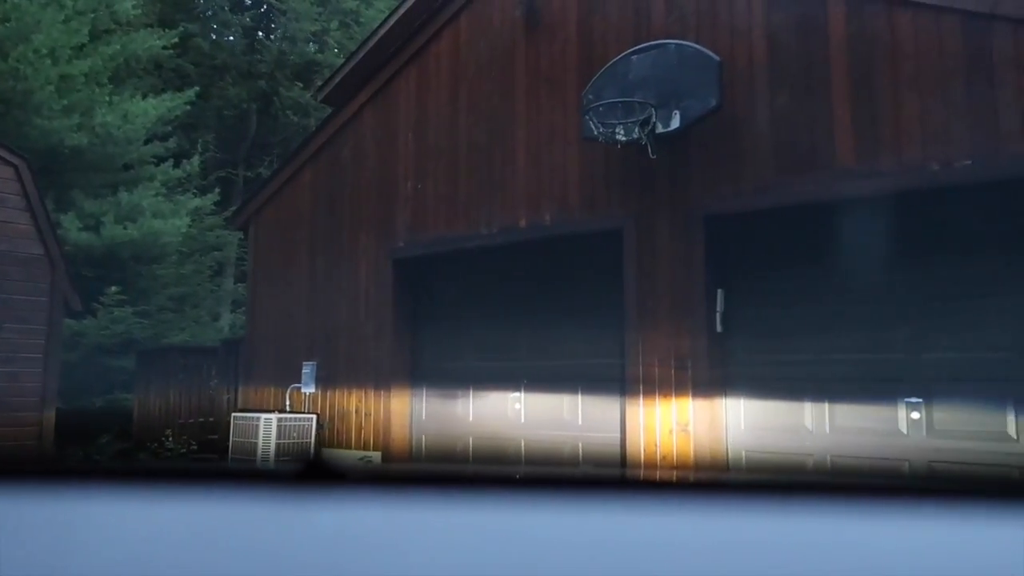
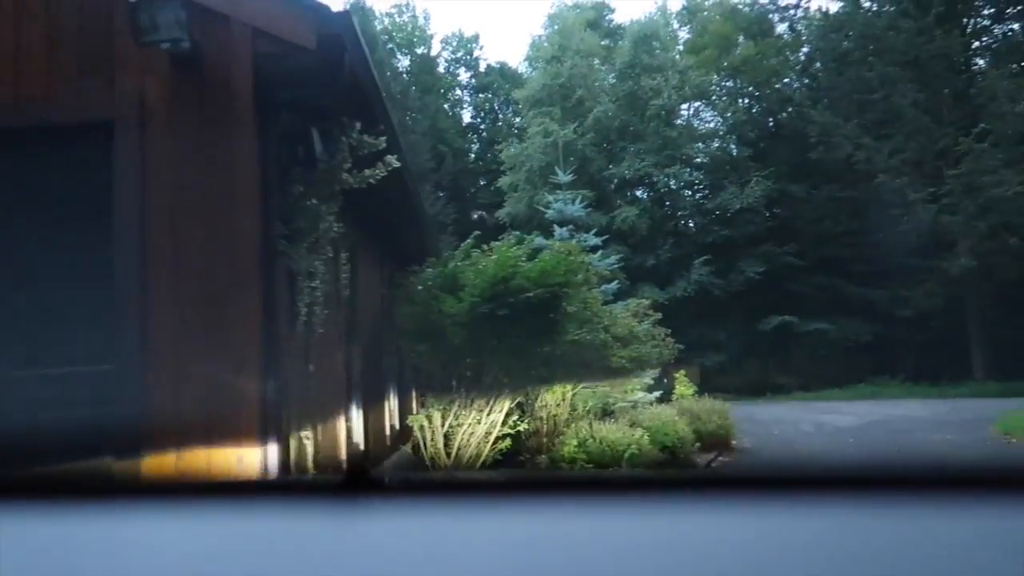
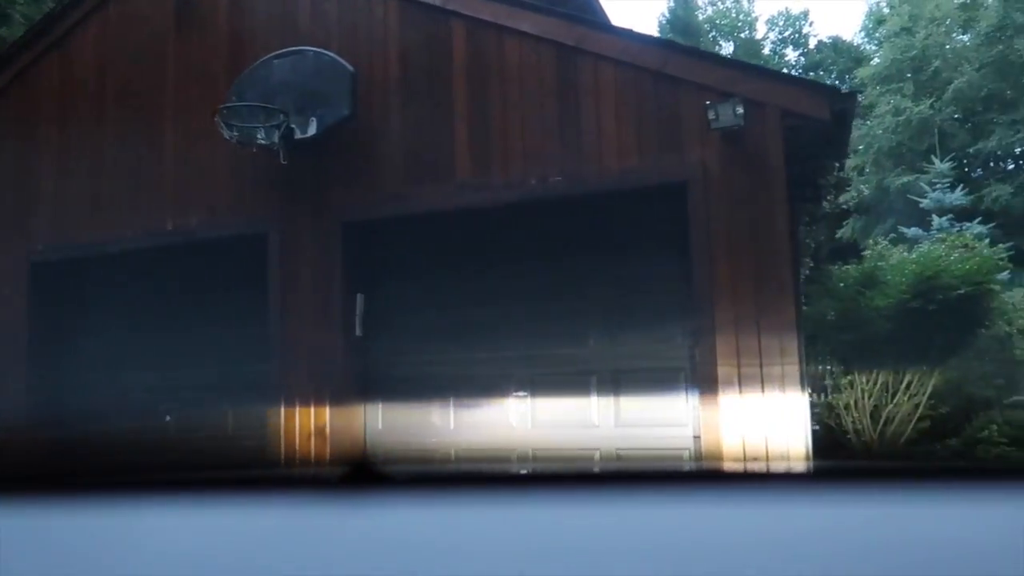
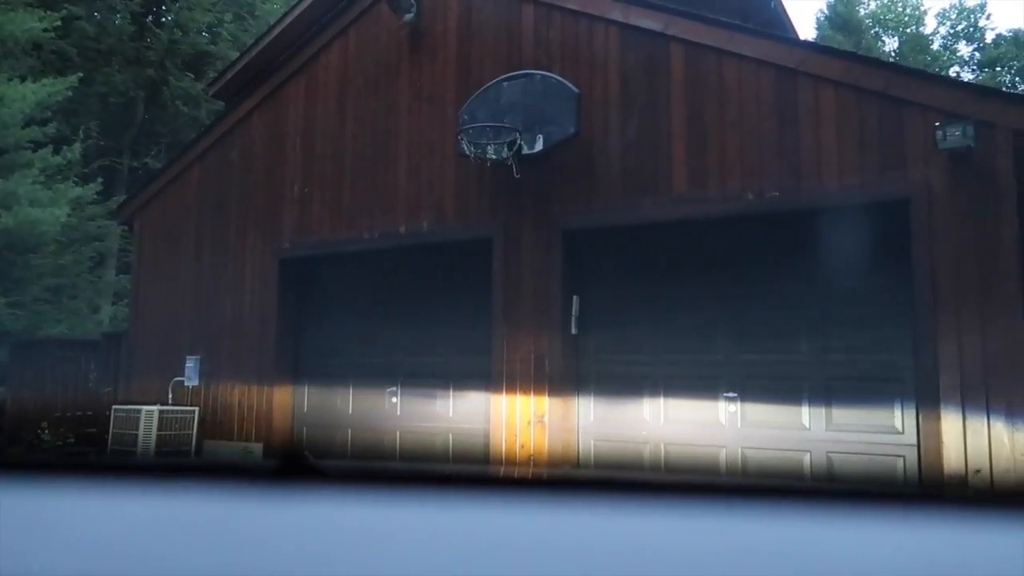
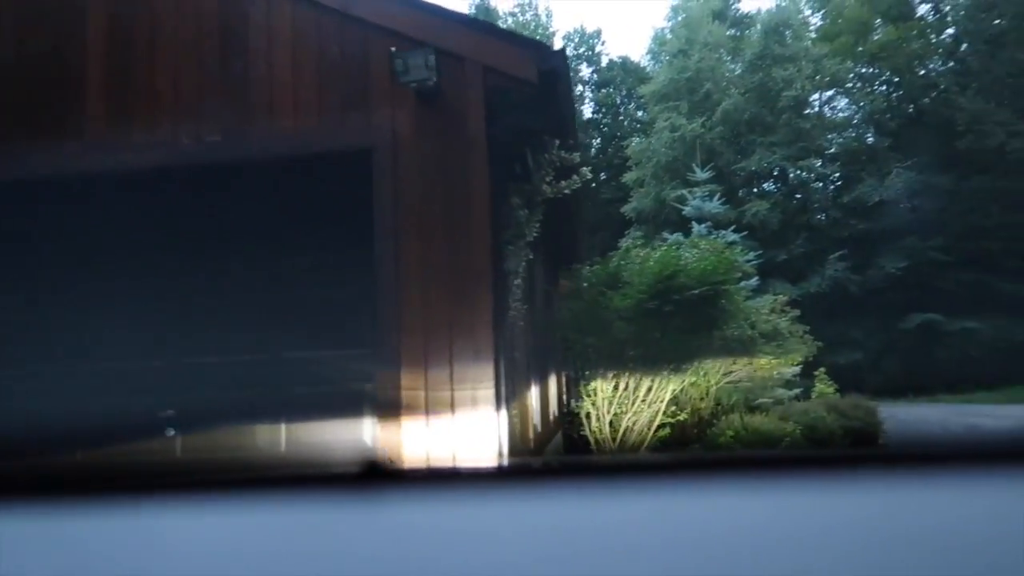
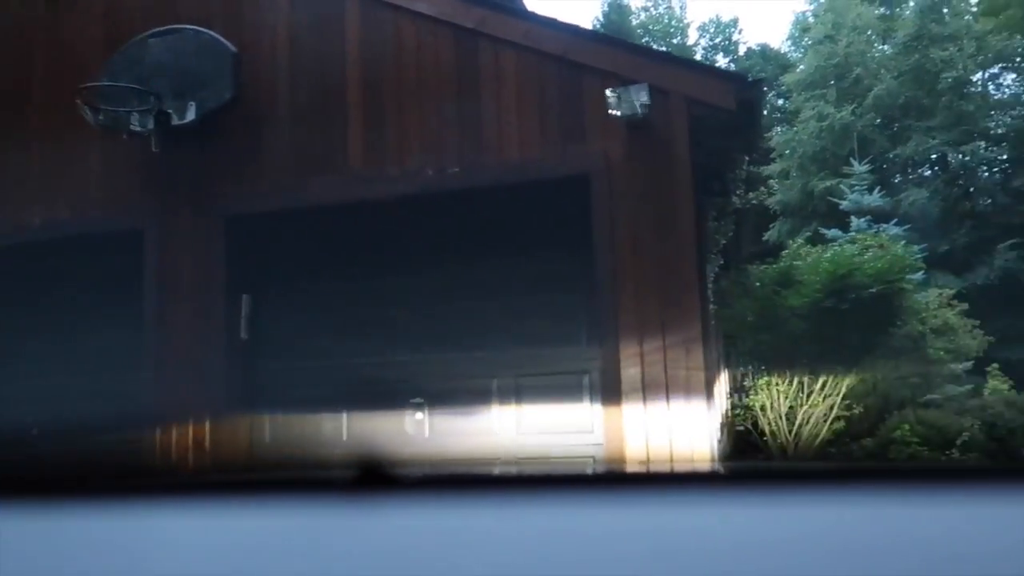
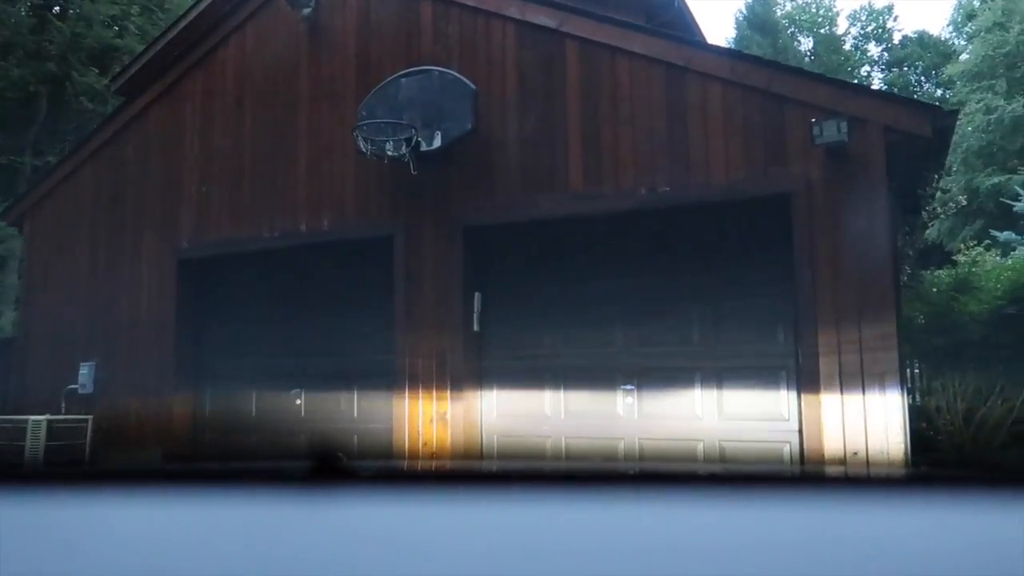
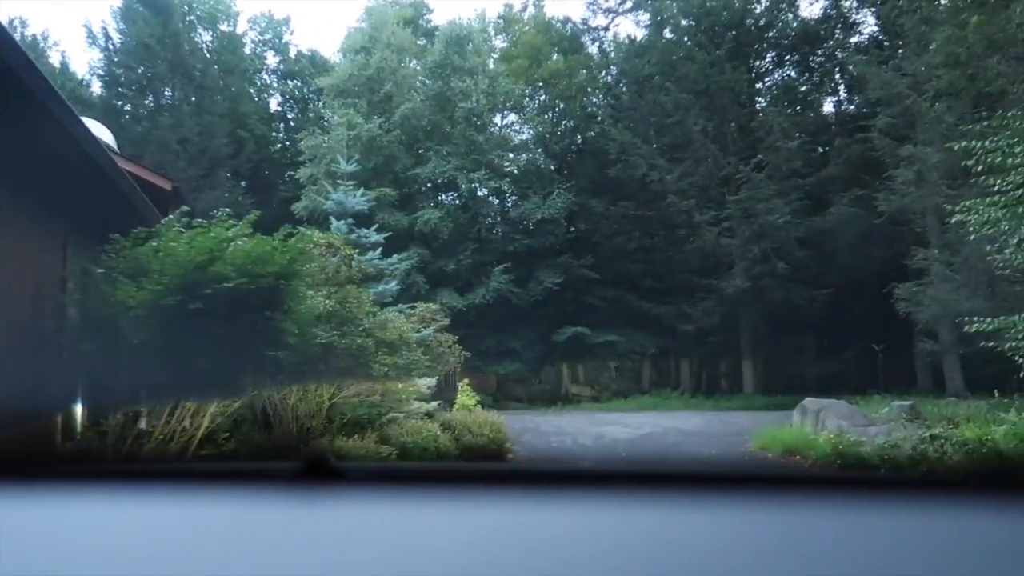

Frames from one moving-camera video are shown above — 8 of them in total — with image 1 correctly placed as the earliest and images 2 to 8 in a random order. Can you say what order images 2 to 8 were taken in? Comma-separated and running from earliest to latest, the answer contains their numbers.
4, 7, 3, 6, 5, 2, 8
